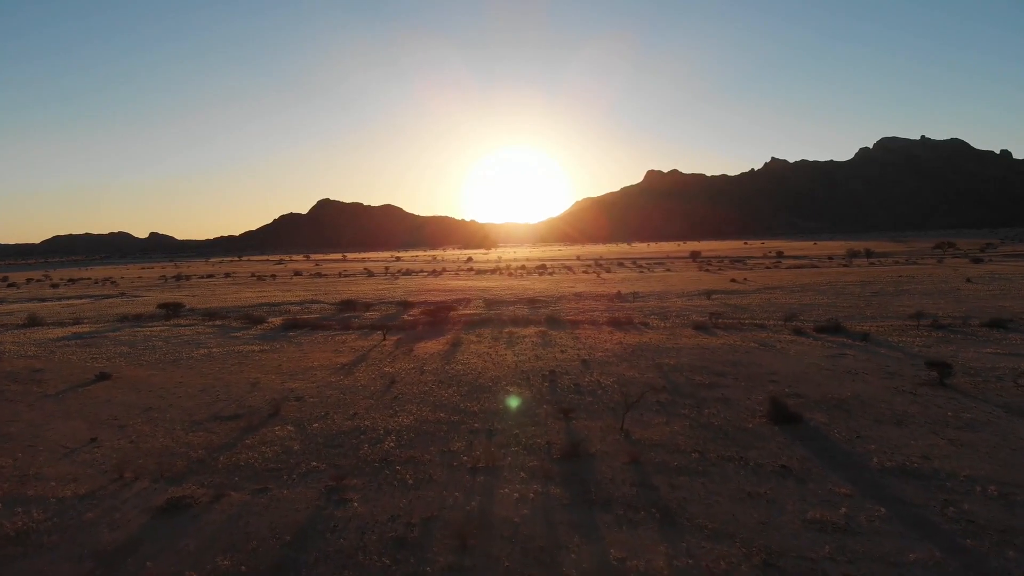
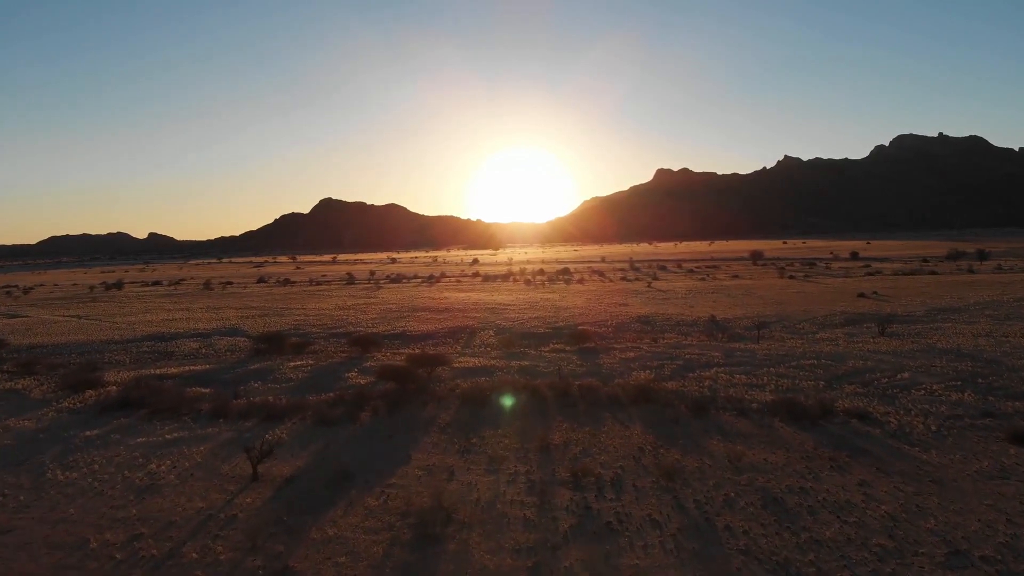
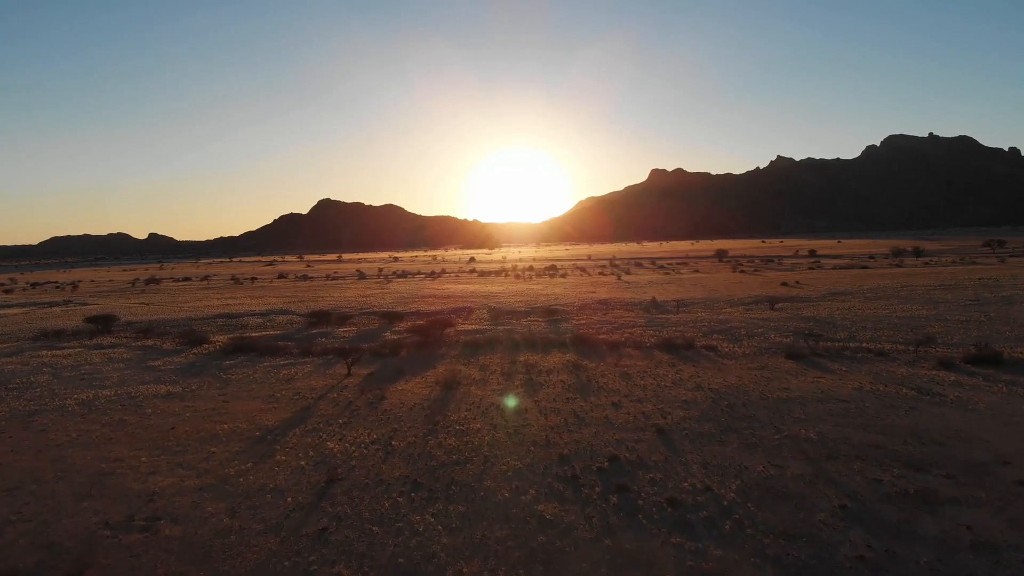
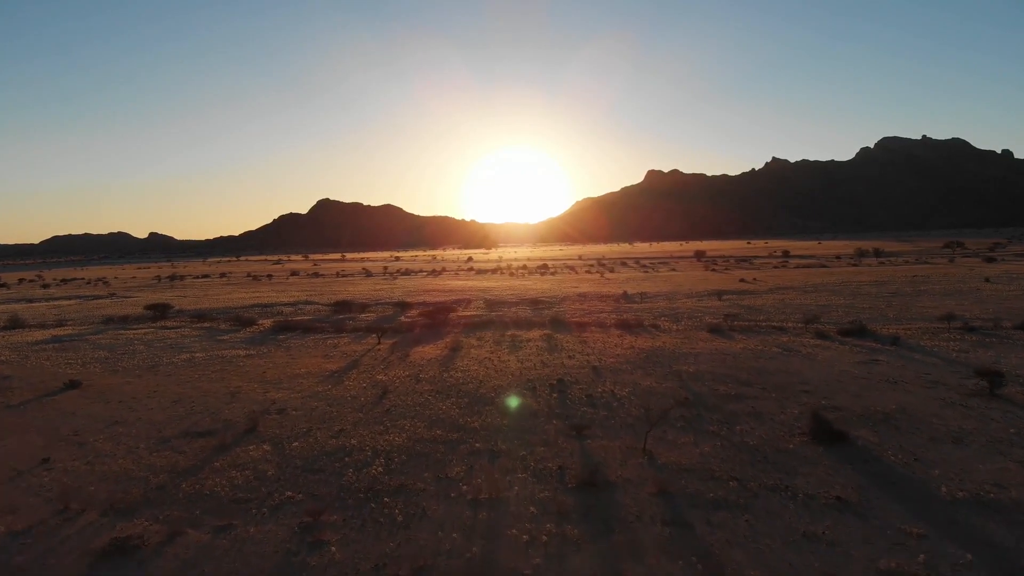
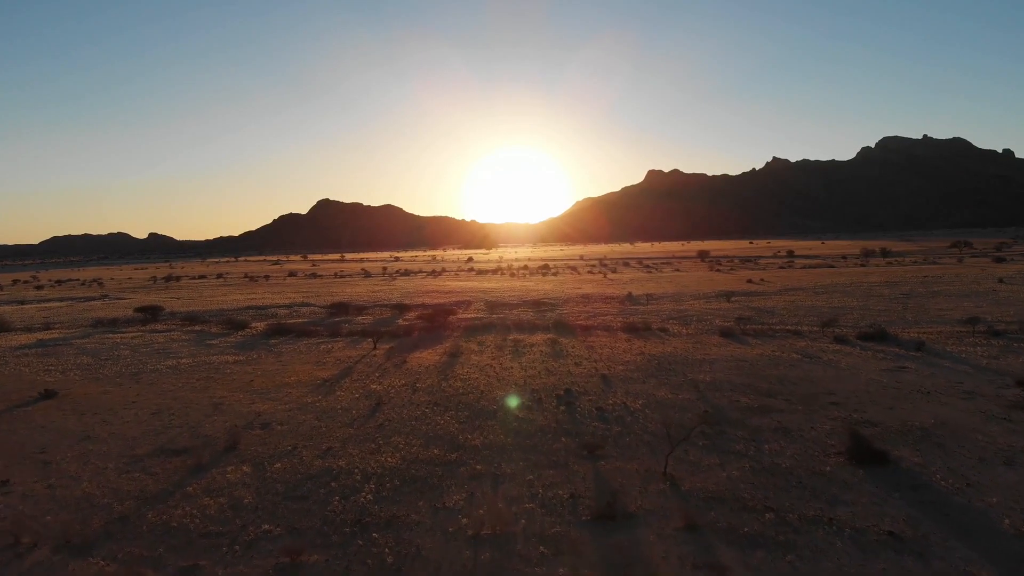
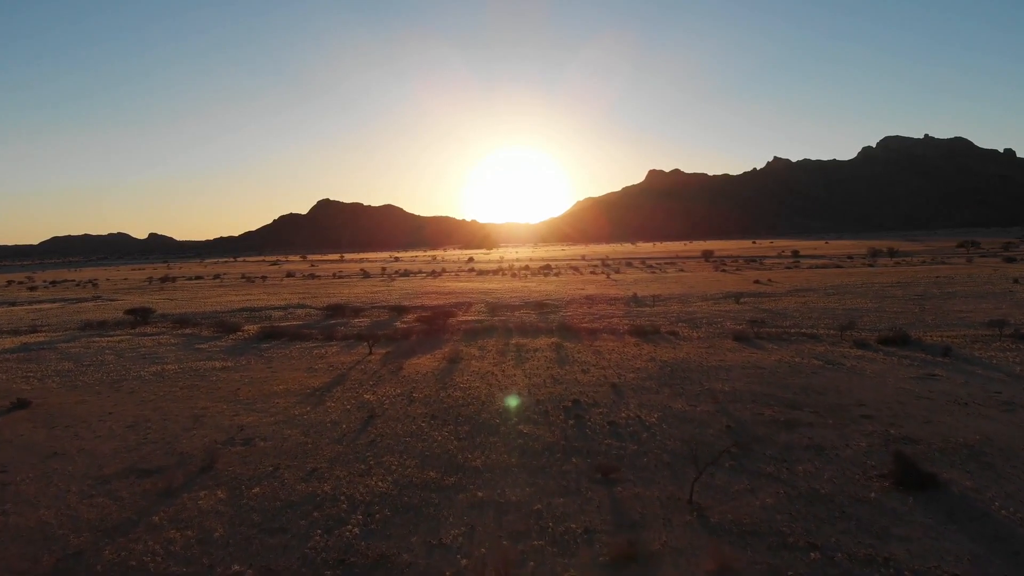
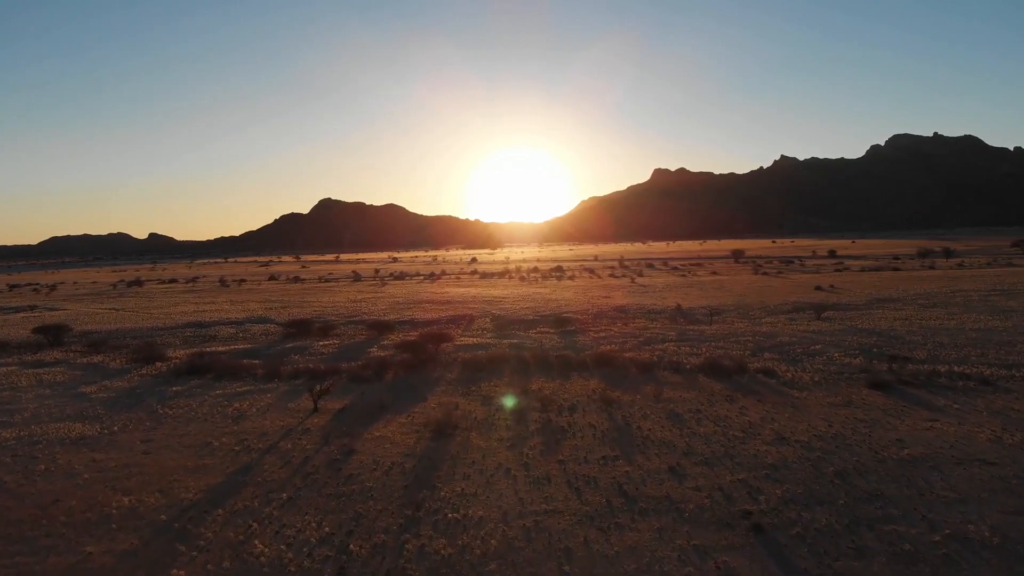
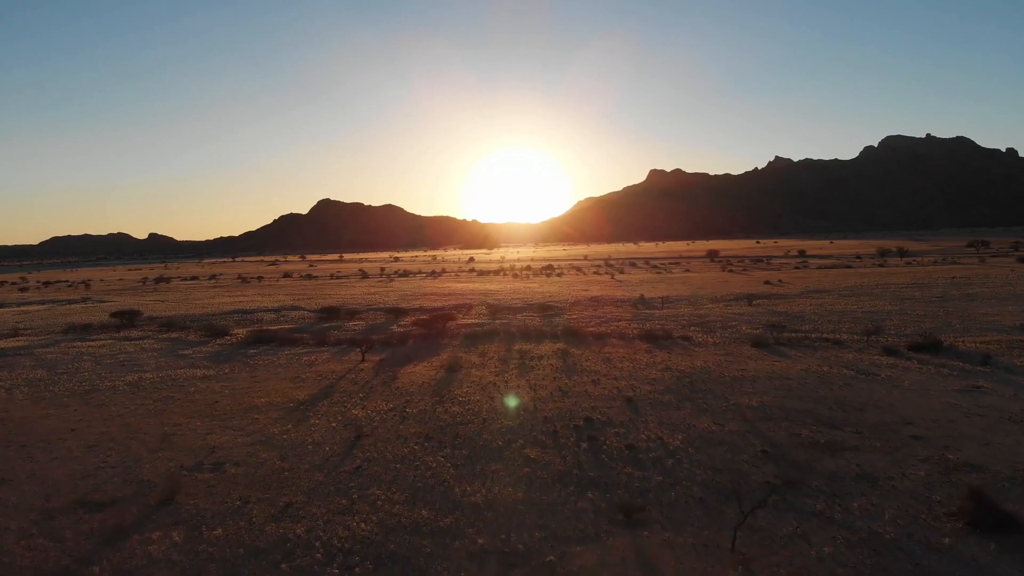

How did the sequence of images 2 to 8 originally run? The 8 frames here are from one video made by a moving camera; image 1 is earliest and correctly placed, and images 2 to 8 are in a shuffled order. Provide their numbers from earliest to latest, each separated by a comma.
4, 5, 6, 8, 3, 7, 2
